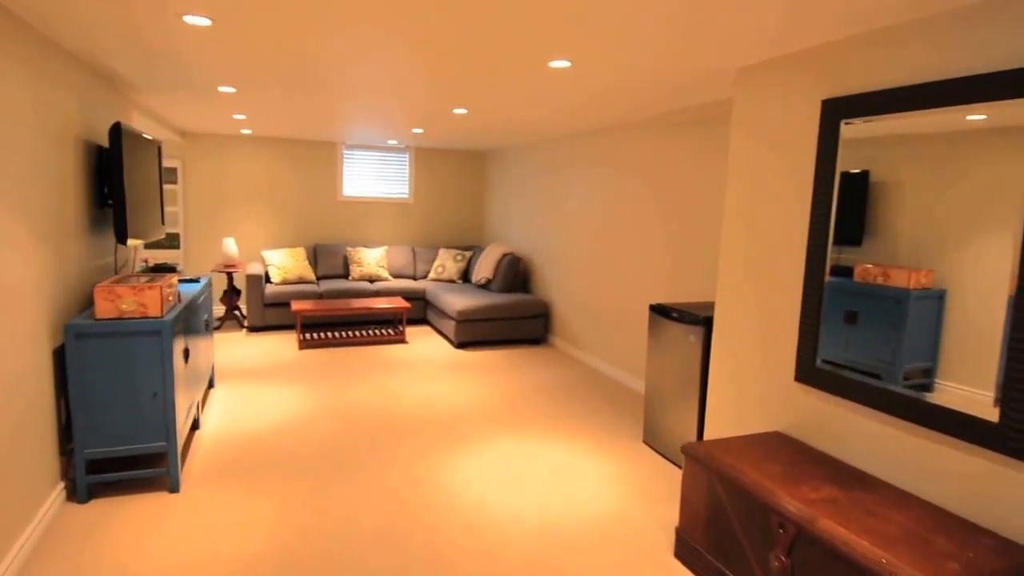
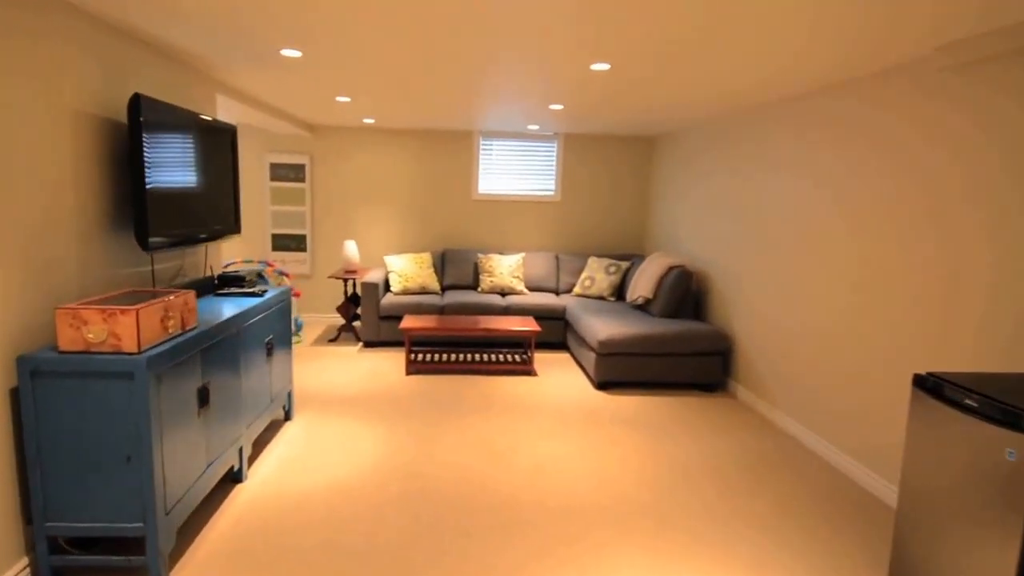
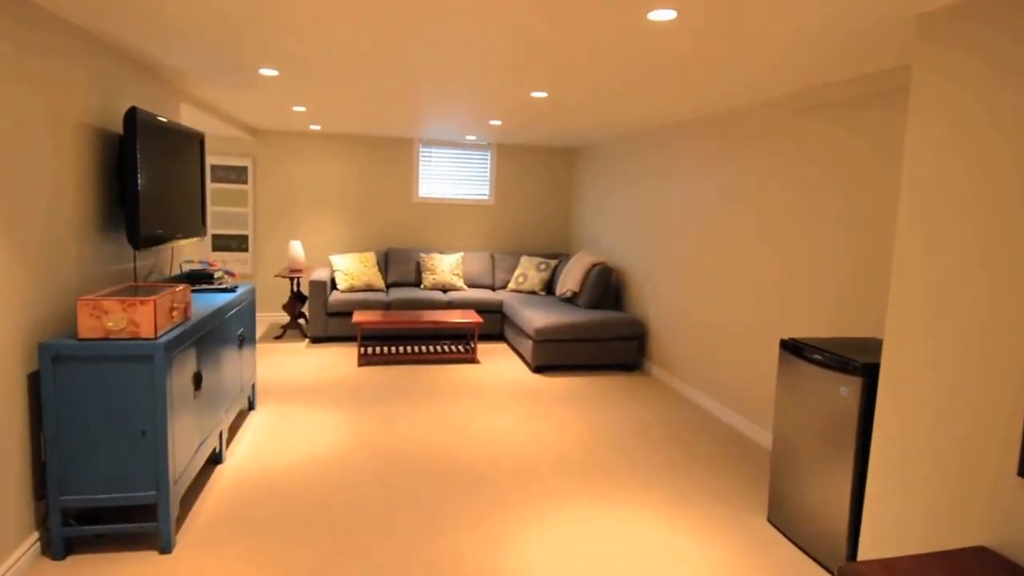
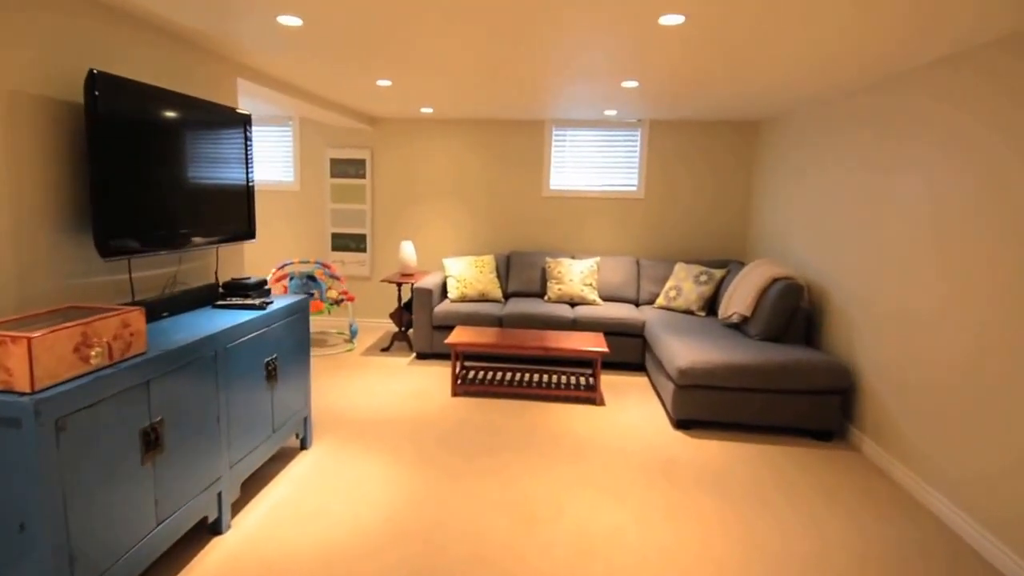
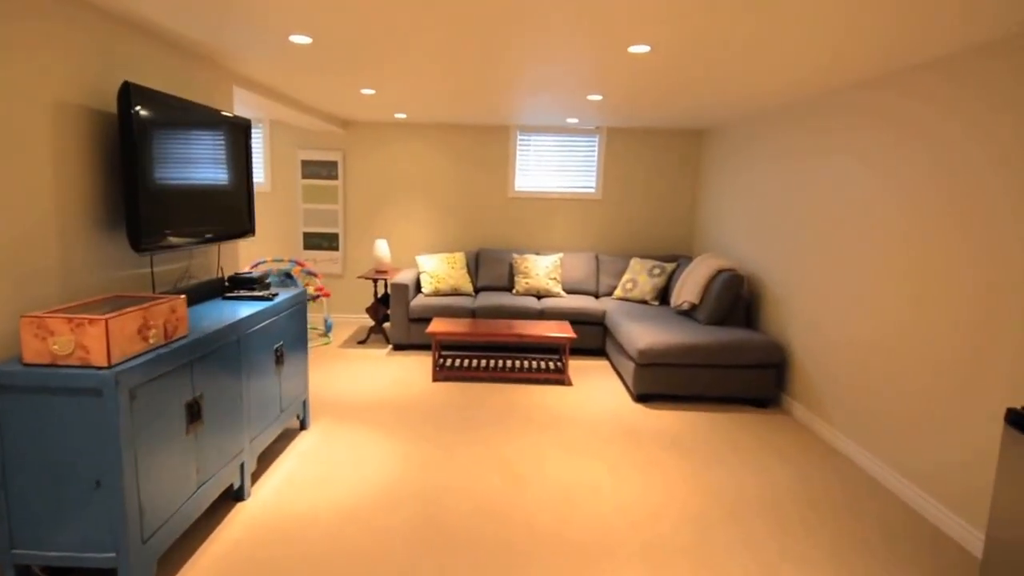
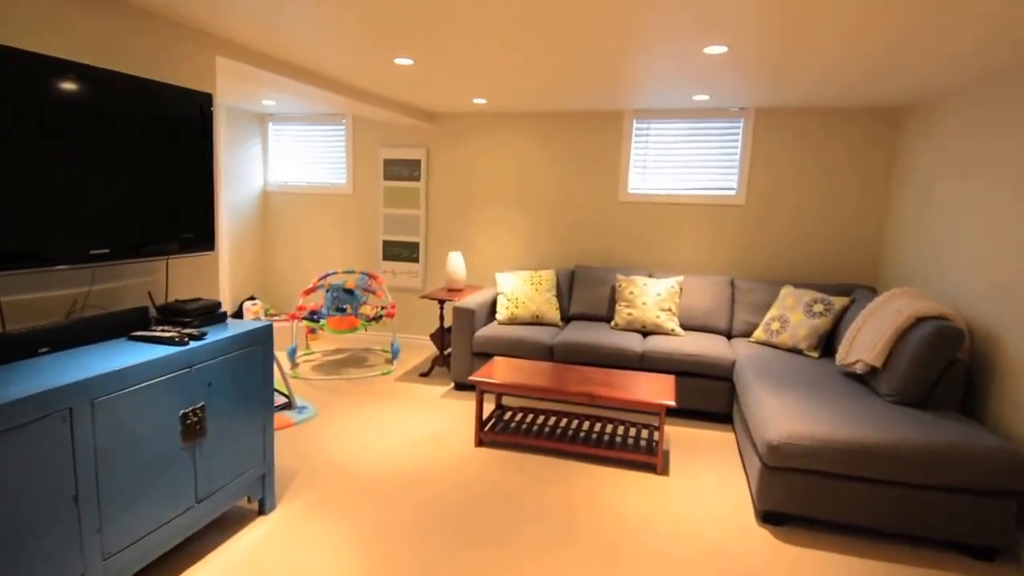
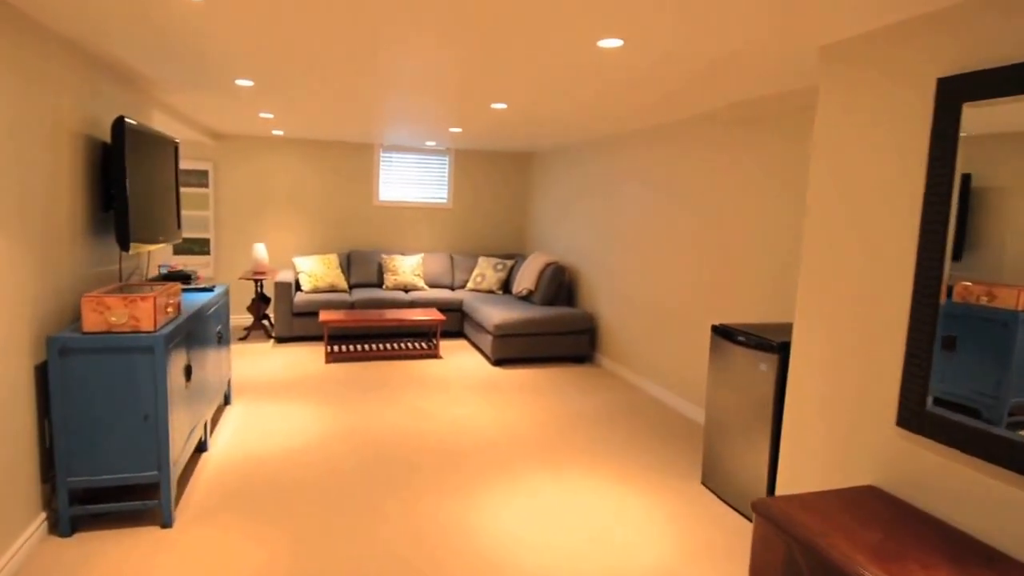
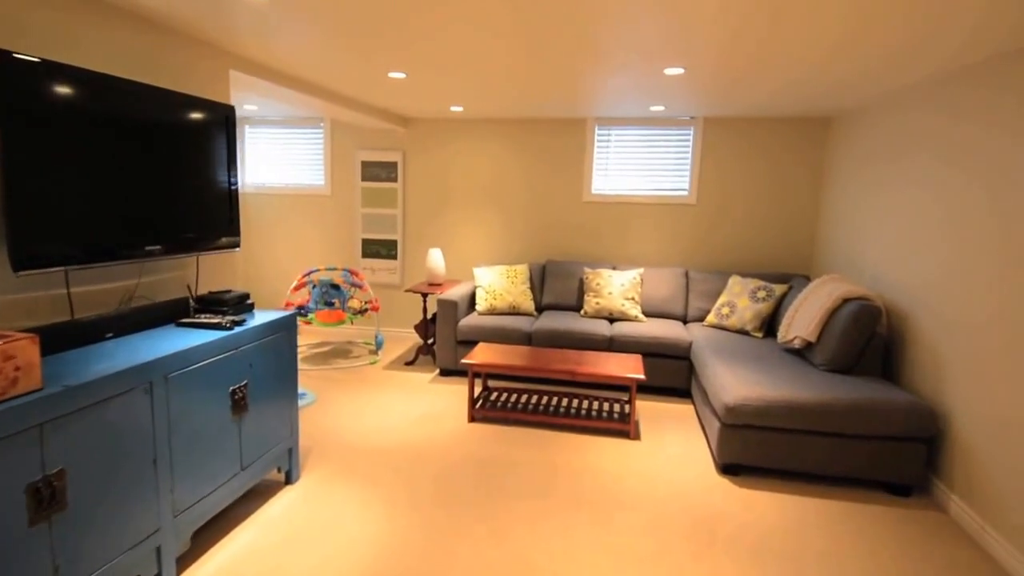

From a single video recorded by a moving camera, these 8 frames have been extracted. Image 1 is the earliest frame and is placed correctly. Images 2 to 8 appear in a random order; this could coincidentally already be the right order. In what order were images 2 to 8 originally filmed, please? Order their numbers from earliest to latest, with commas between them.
7, 3, 2, 5, 4, 8, 6
